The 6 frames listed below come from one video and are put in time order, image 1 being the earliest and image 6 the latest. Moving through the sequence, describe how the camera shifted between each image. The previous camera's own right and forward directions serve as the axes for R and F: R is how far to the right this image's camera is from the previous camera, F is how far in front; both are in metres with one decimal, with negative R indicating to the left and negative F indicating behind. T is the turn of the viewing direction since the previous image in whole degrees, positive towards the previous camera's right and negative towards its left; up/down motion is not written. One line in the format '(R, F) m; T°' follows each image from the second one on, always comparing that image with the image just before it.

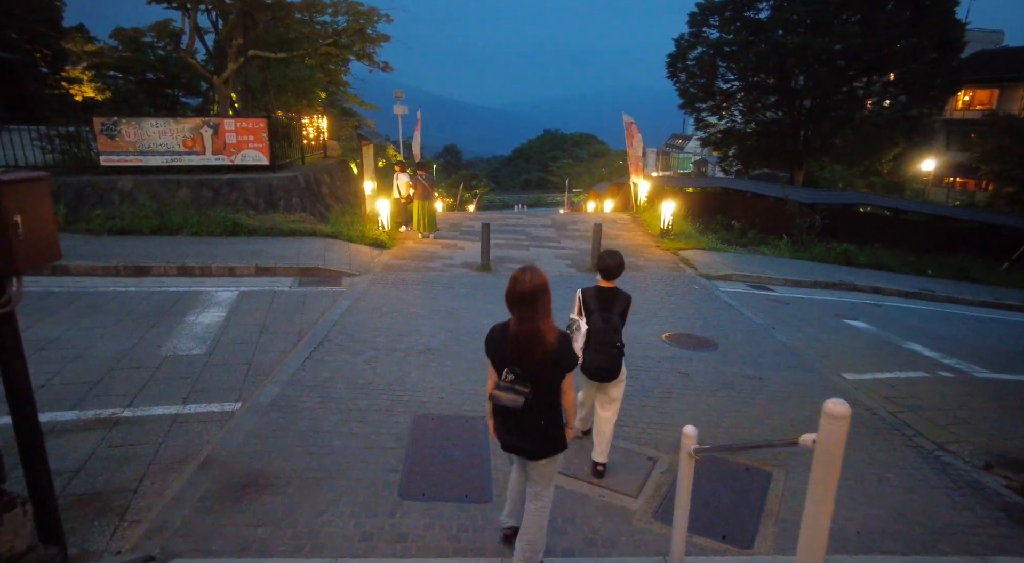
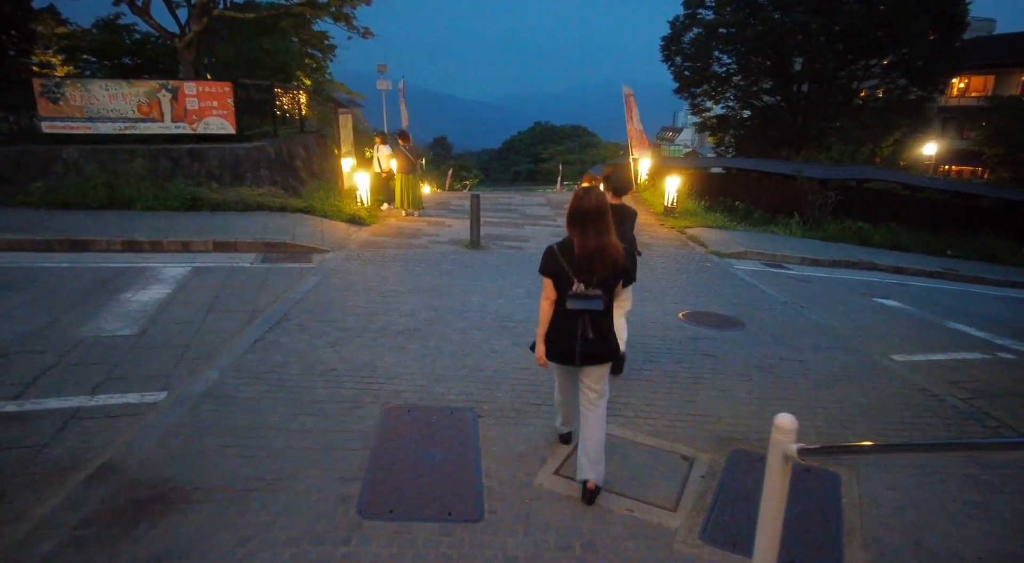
(0.0, +1.1) m; +1°
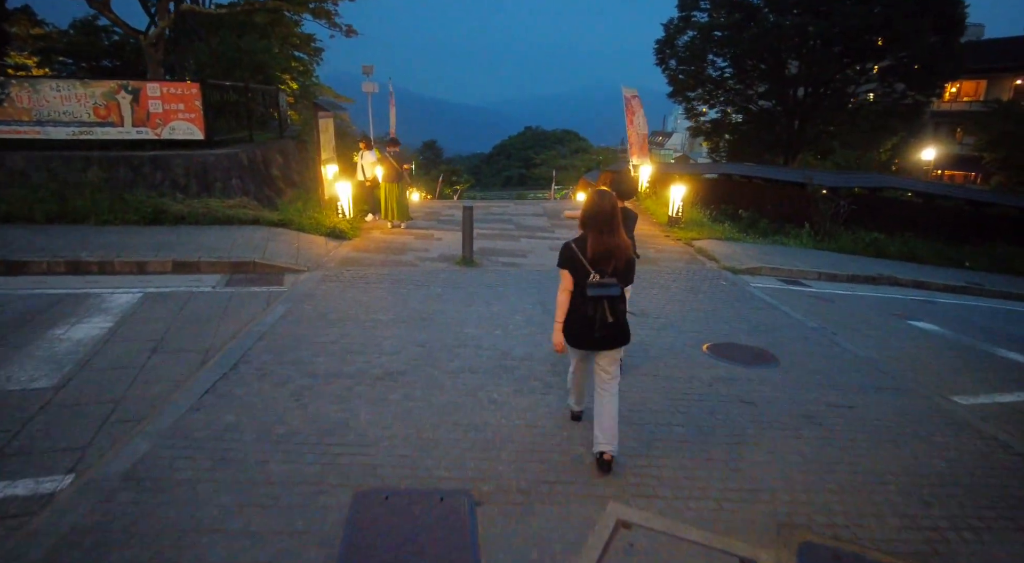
(-0.1, +0.9) m; +1°
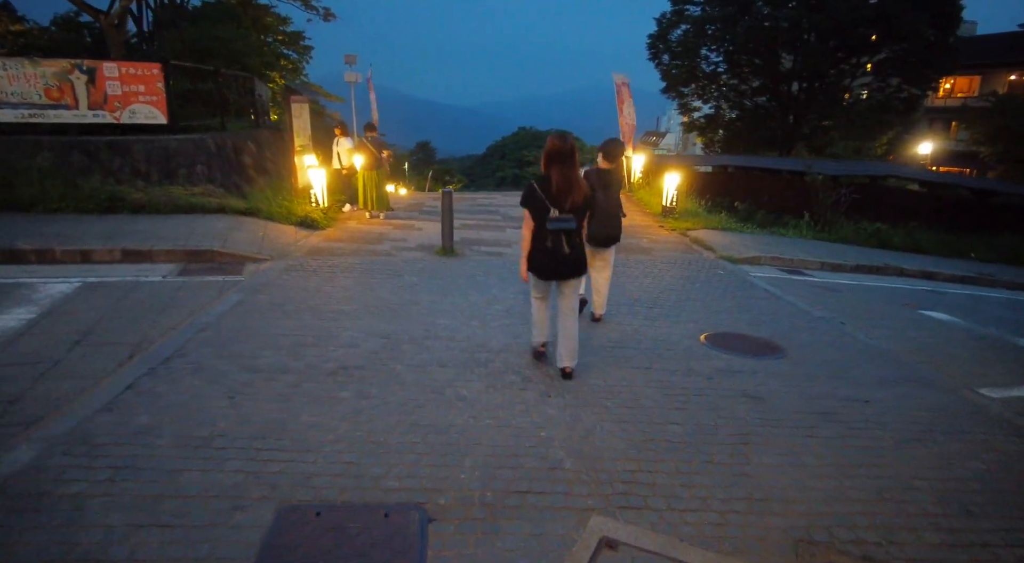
(+0.2, +0.6) m; 0°
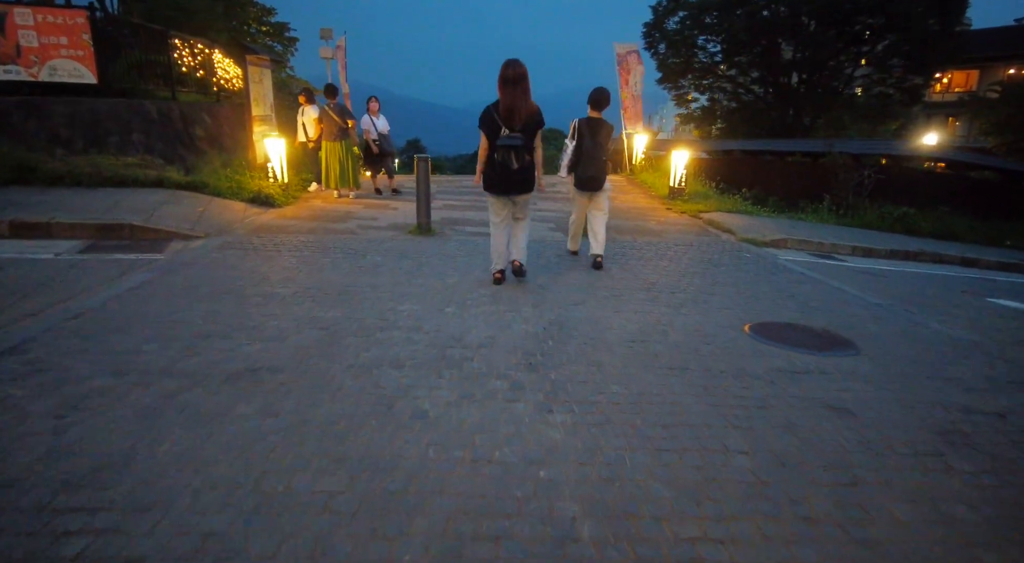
(0.0, +1.4) m; +1°
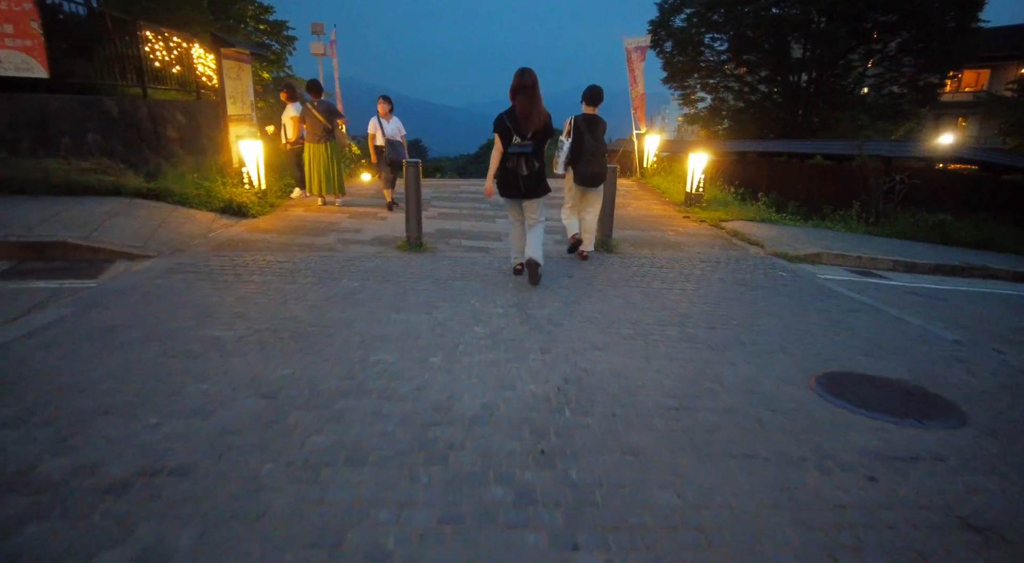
(0.0, +0.9) m; 0°
